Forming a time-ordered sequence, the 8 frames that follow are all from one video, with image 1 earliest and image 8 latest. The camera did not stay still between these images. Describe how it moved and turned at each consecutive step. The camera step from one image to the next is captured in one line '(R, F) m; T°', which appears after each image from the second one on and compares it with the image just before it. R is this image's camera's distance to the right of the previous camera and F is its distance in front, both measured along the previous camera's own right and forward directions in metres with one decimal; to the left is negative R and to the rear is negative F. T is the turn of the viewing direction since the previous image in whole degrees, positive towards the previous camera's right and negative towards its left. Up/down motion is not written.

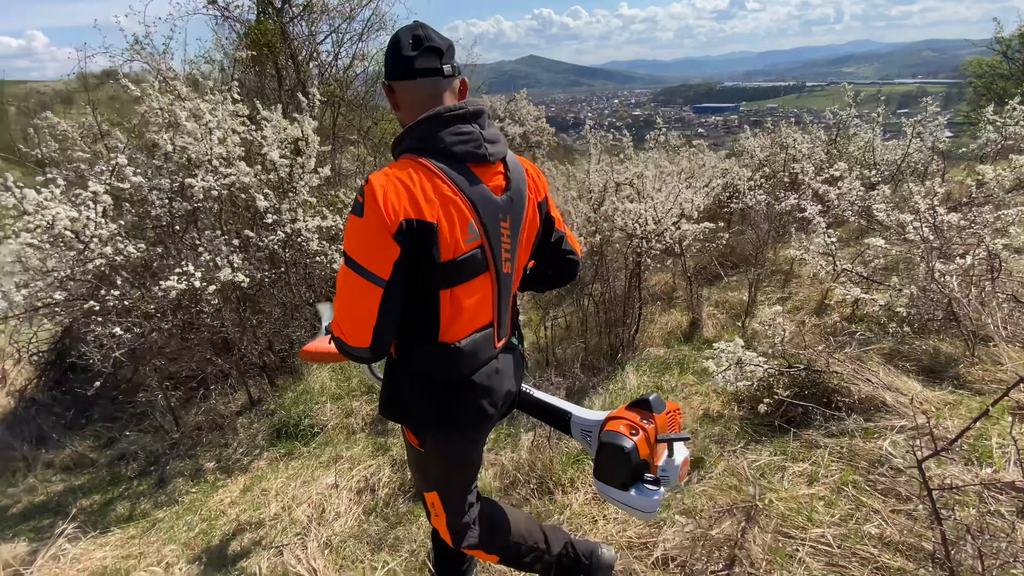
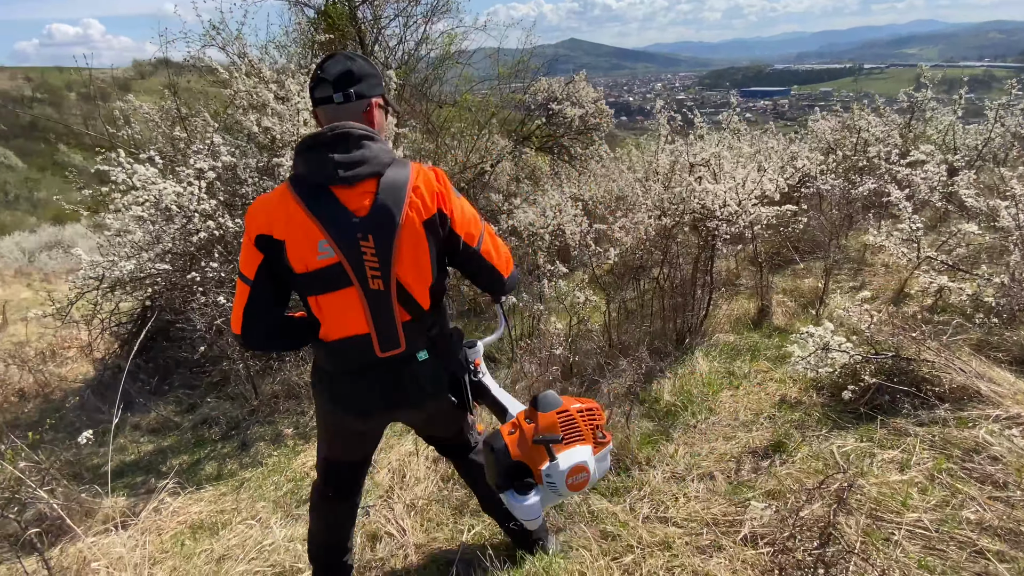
(-0.3, -0.1) m; -4°
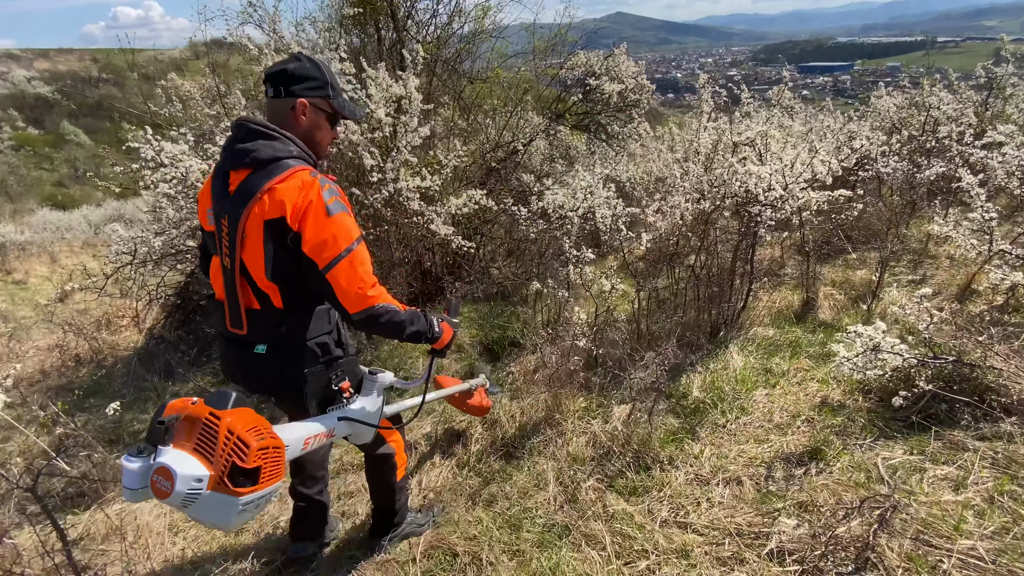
(+0.1, +0.1) m; -4°
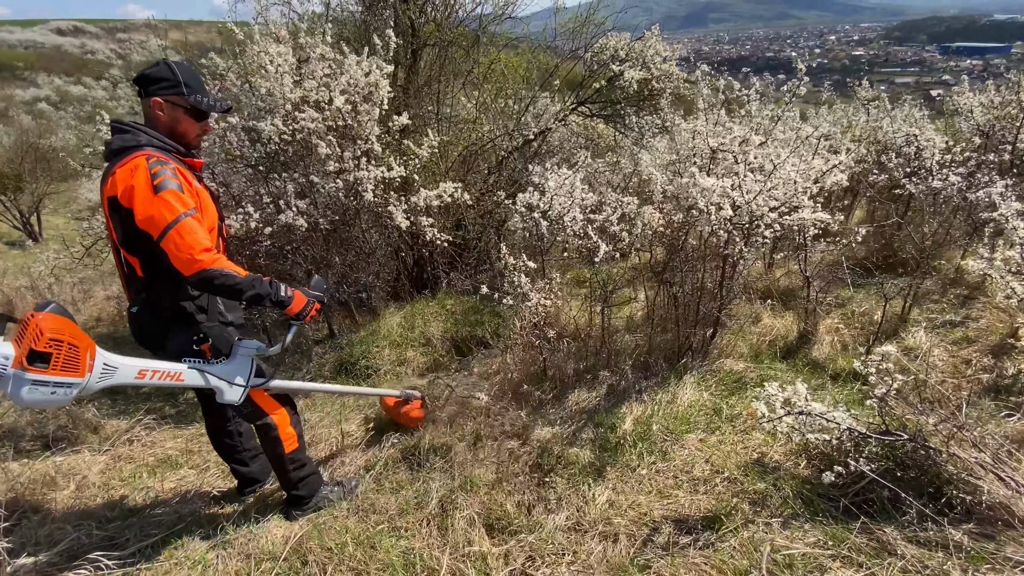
(+0.9, +0.3) m; -9°
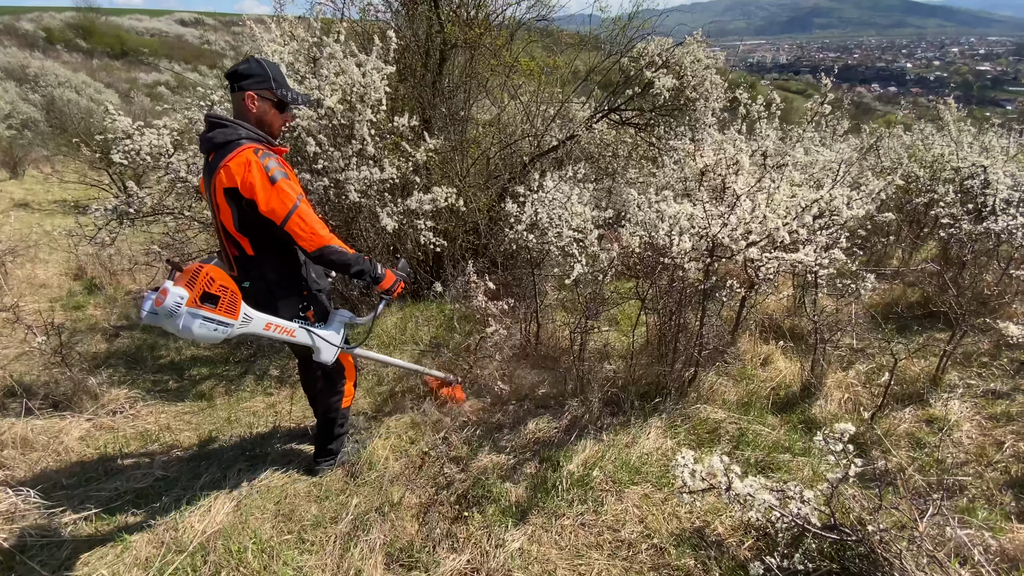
(+0.6, +0.2) m; -8°
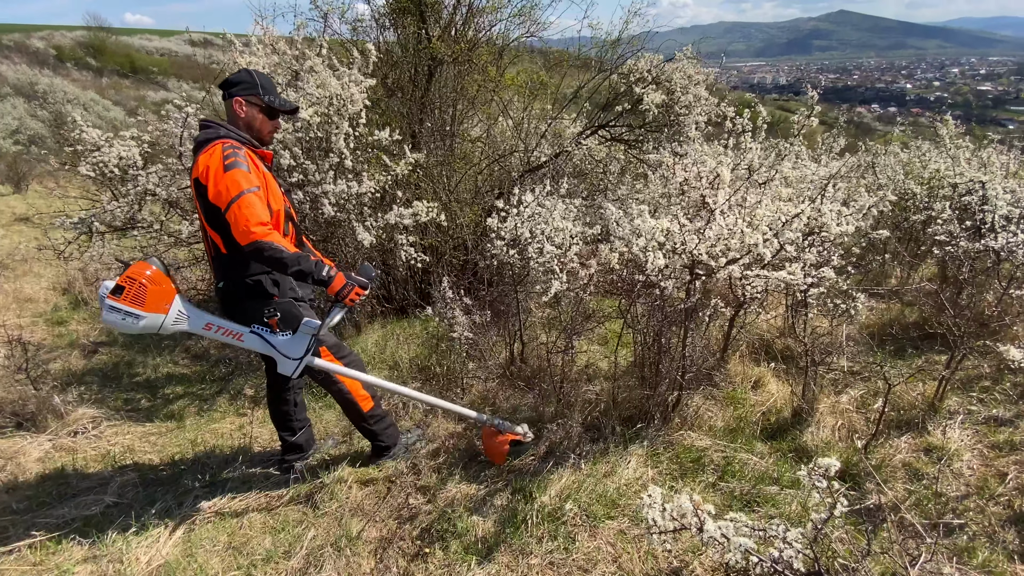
(+0.2, +0.1) m; 0°
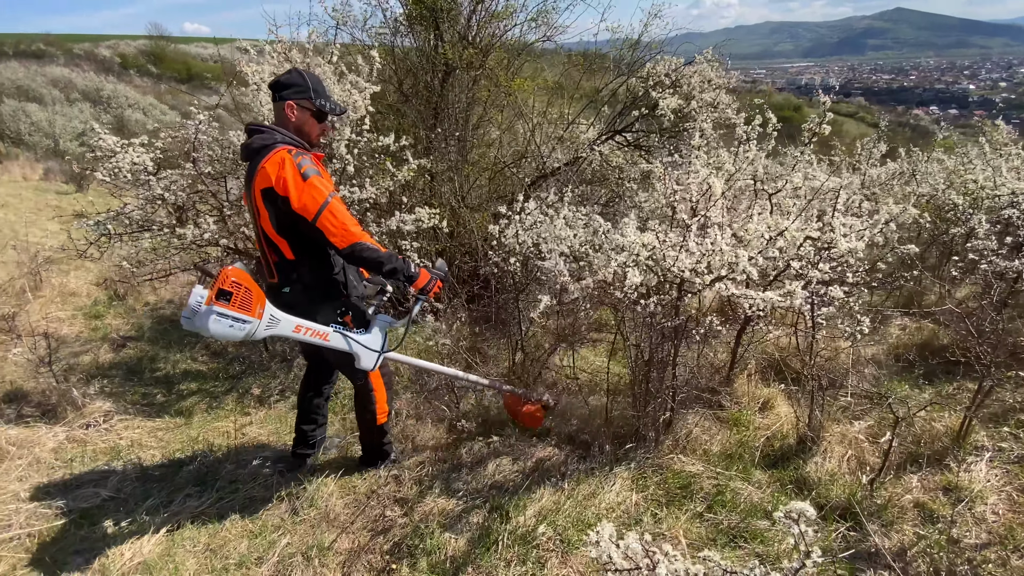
(+0.3, +0.1) m; -4°
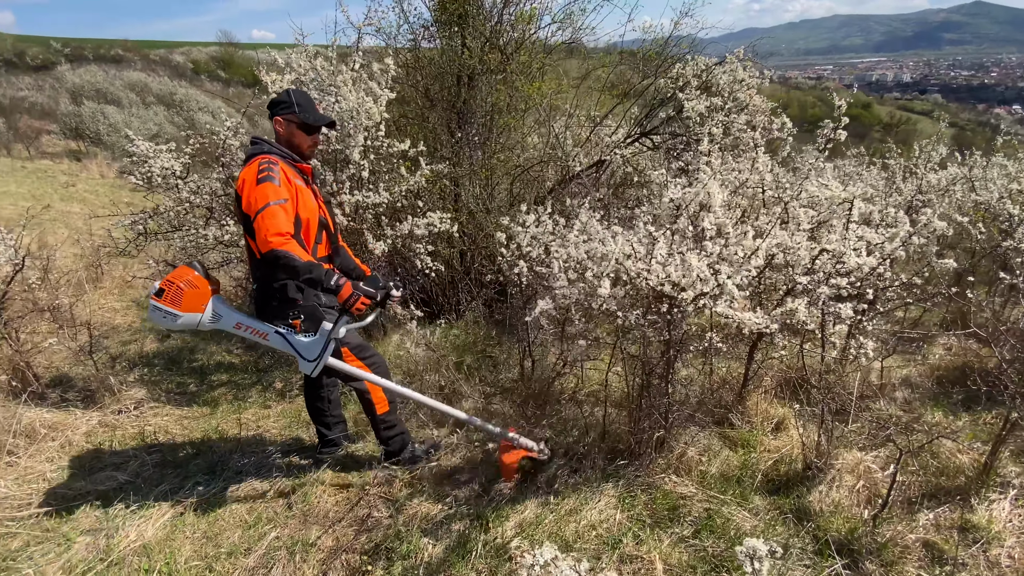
(+0.3, 0.0) m; -5°
